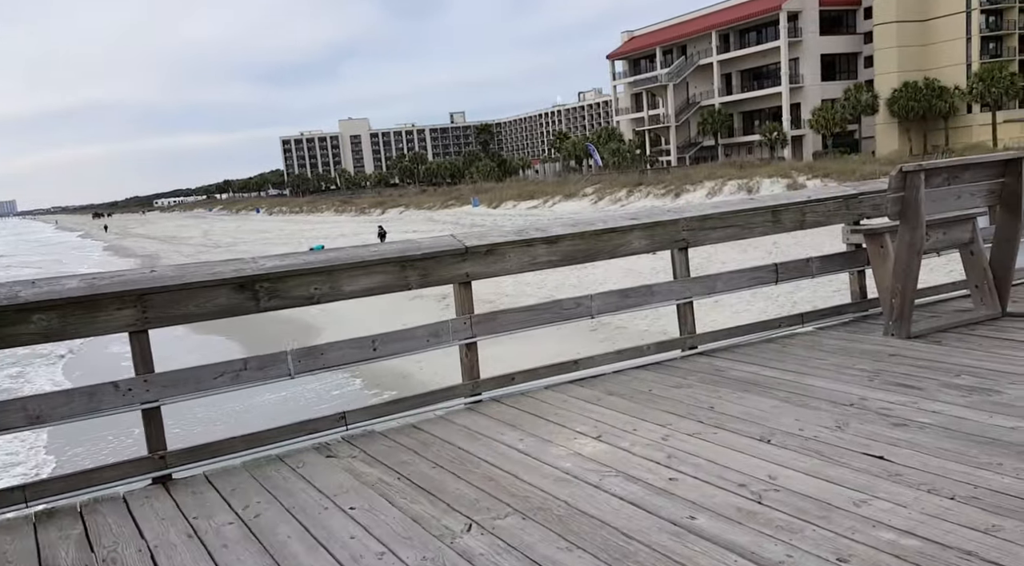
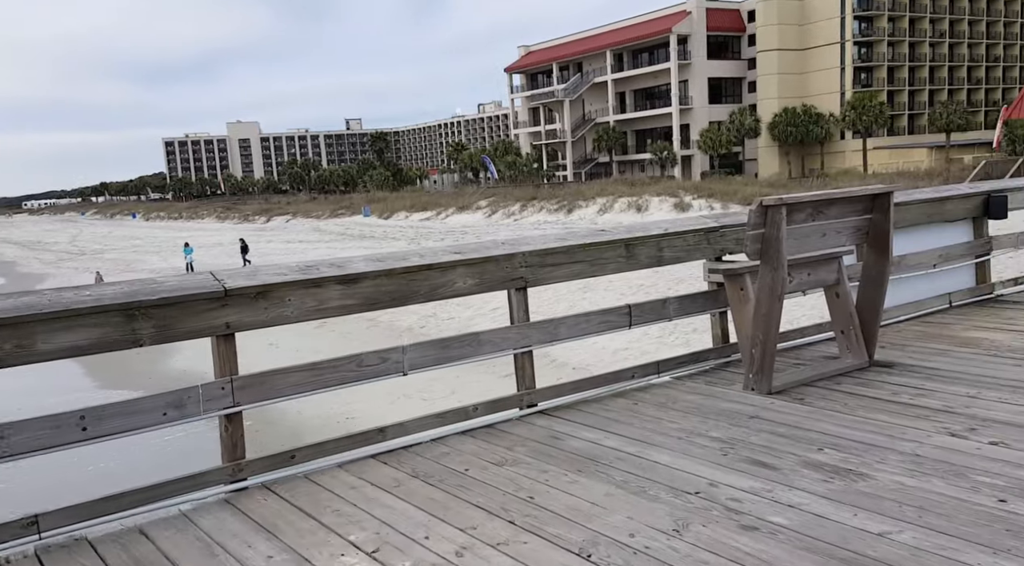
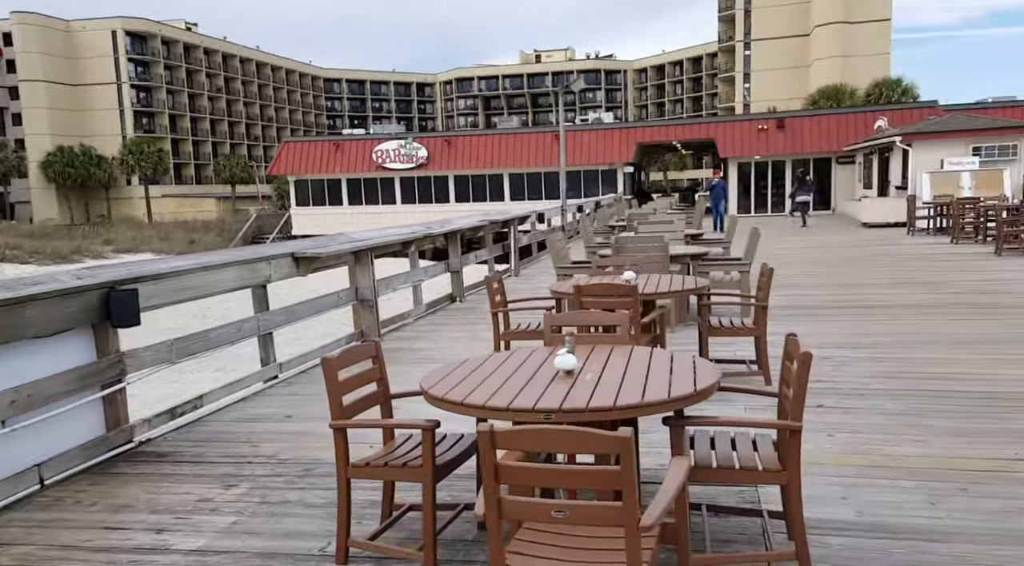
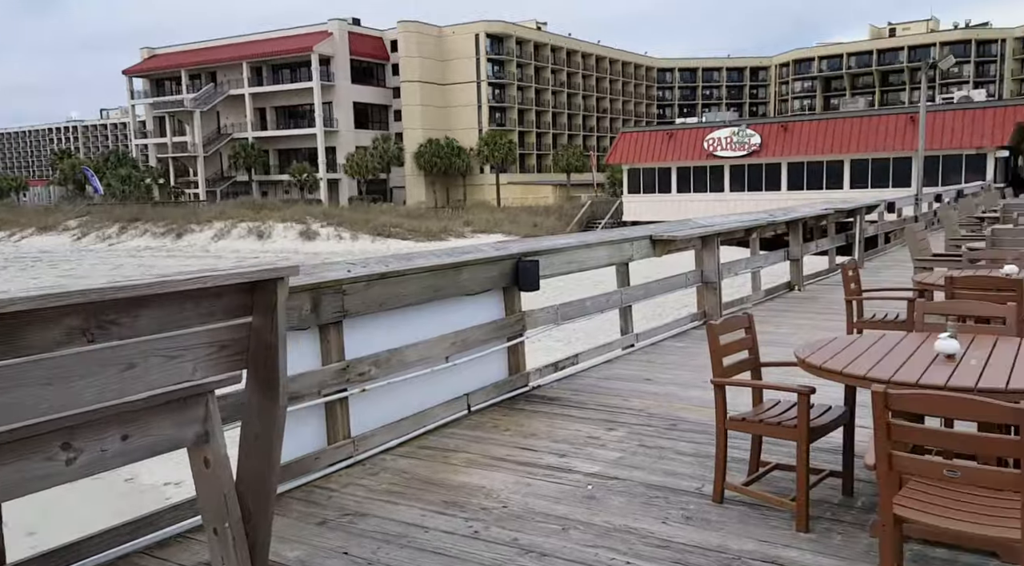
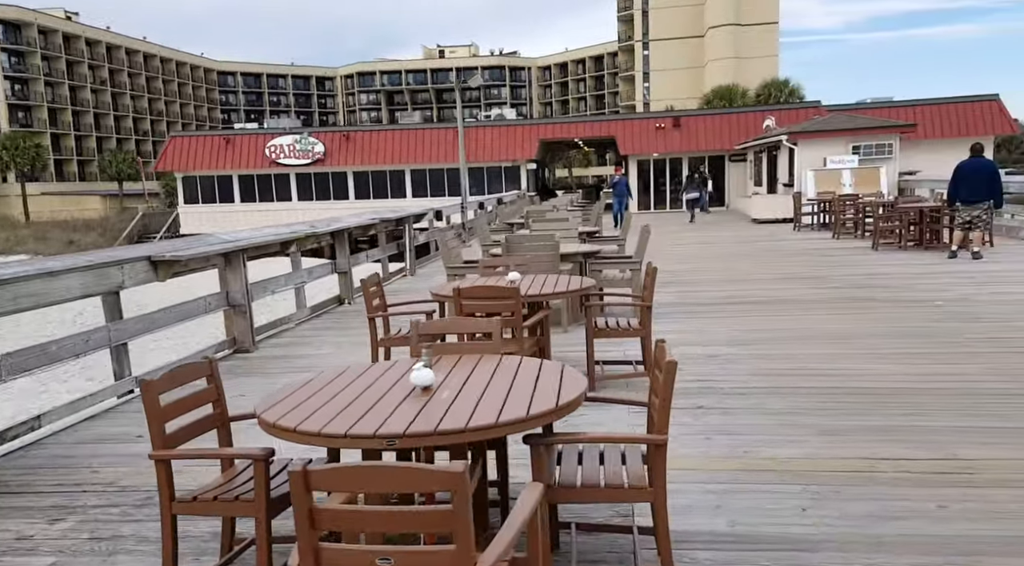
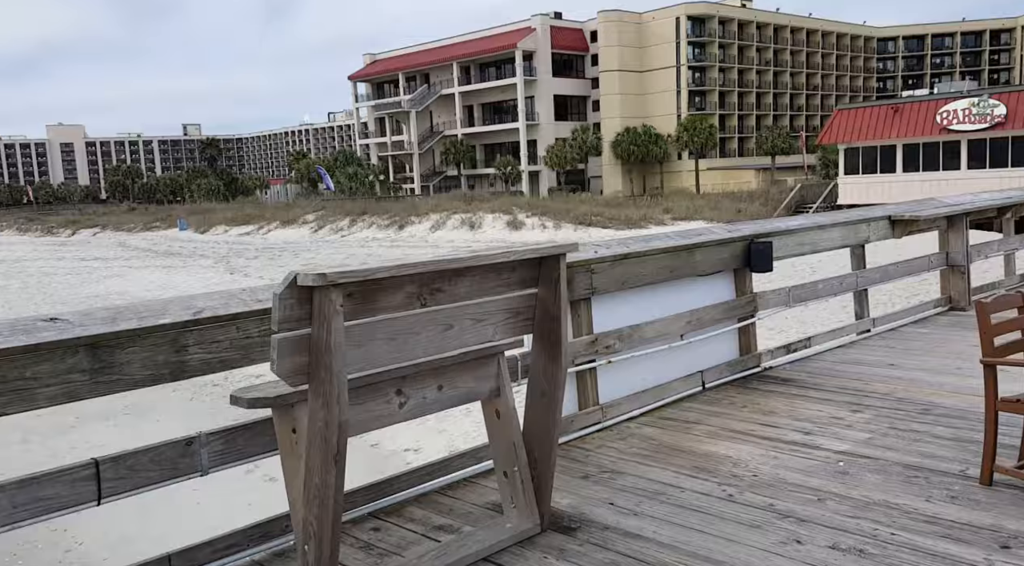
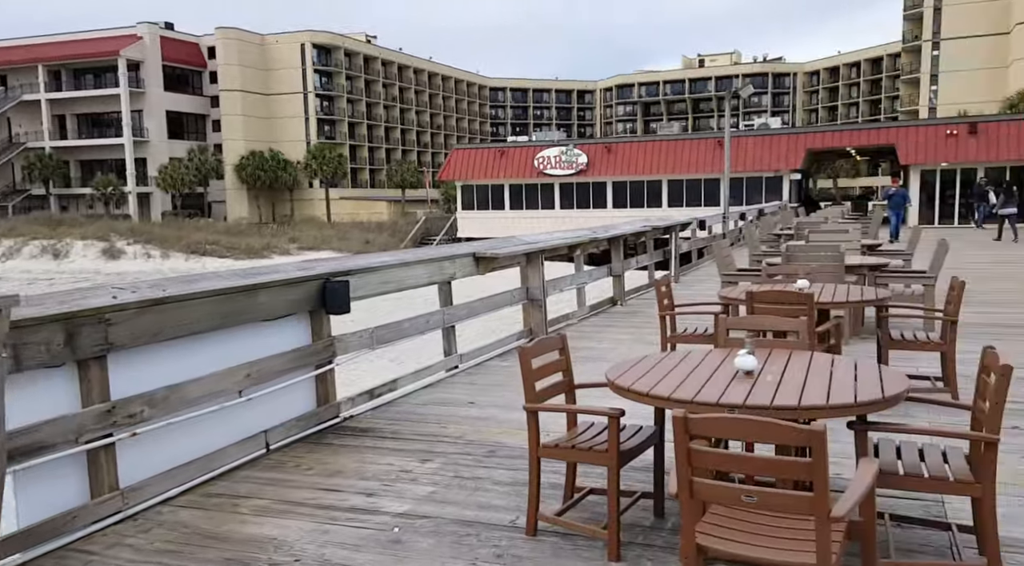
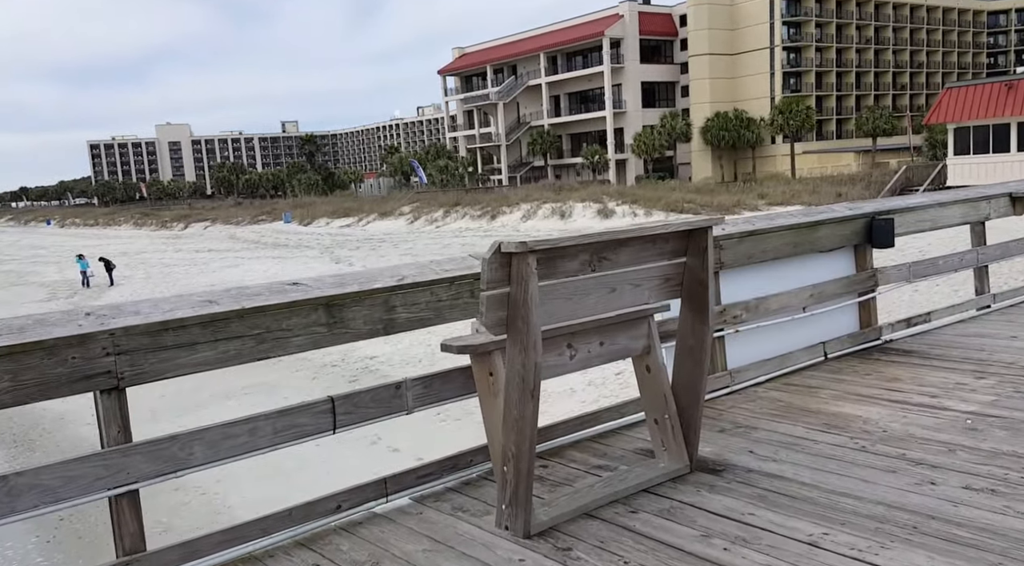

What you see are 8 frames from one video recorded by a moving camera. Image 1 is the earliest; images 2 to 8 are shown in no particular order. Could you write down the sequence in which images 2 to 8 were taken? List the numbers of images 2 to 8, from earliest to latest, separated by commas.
2, 8, 6, 4, 7, 3, 5
